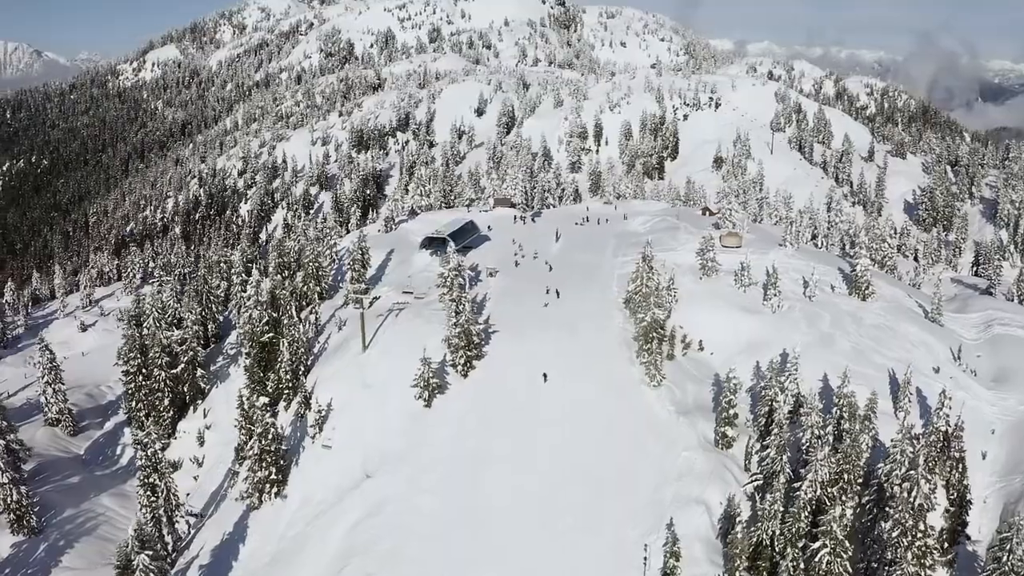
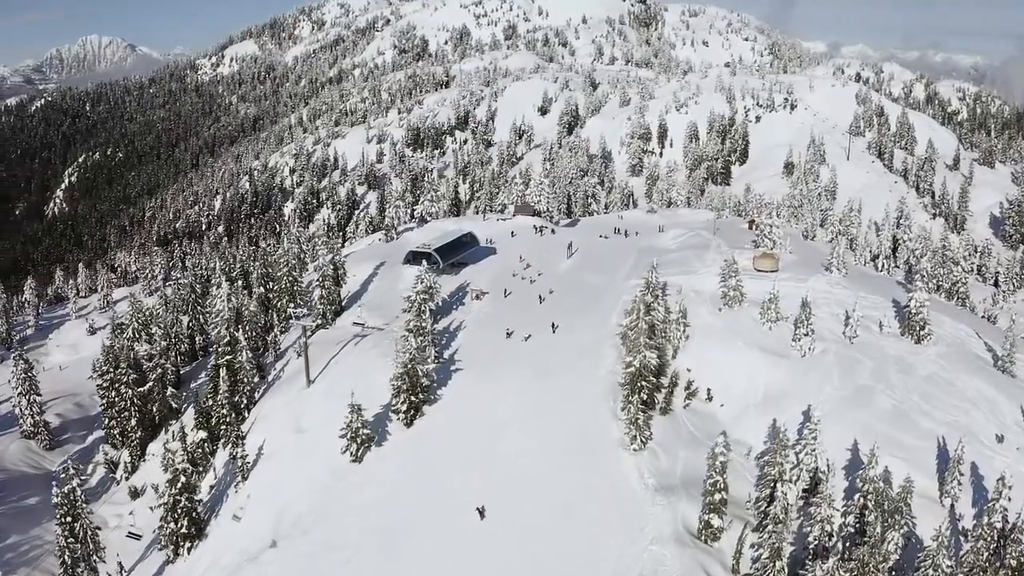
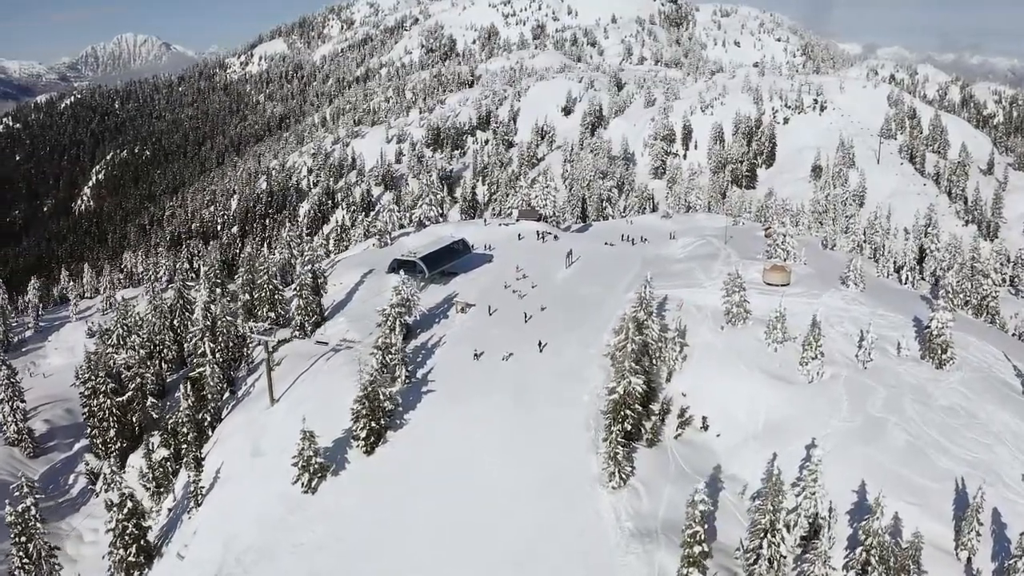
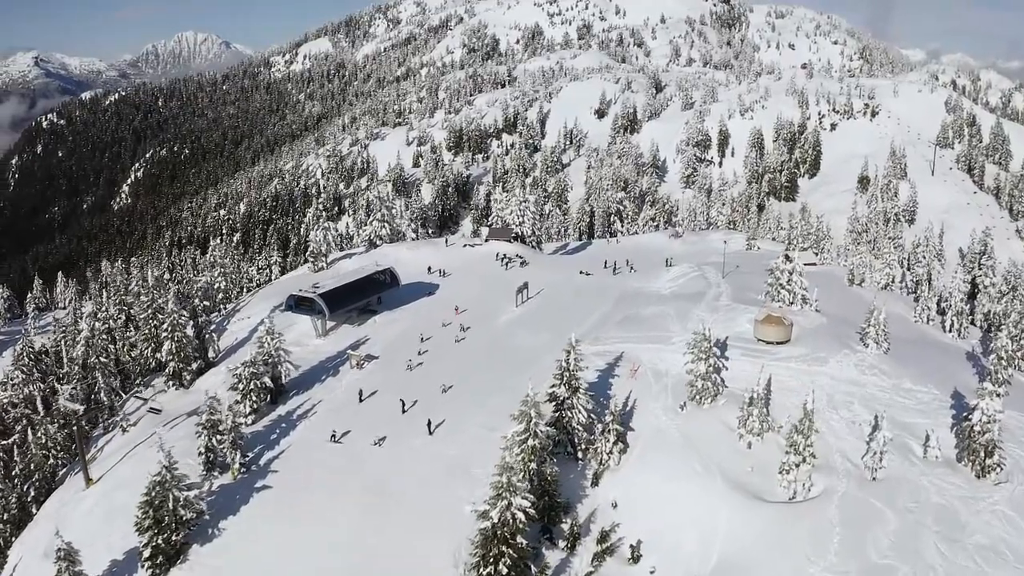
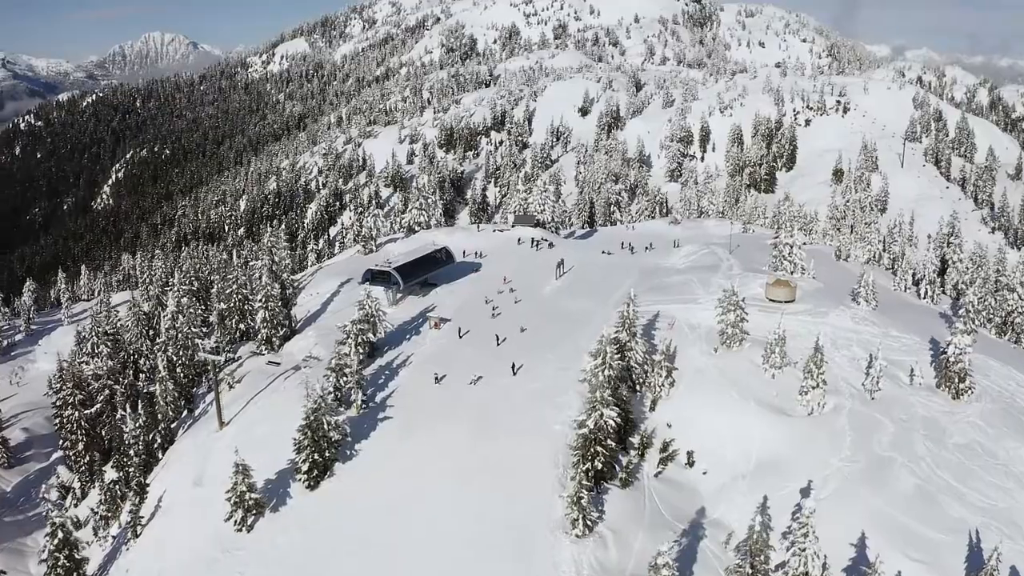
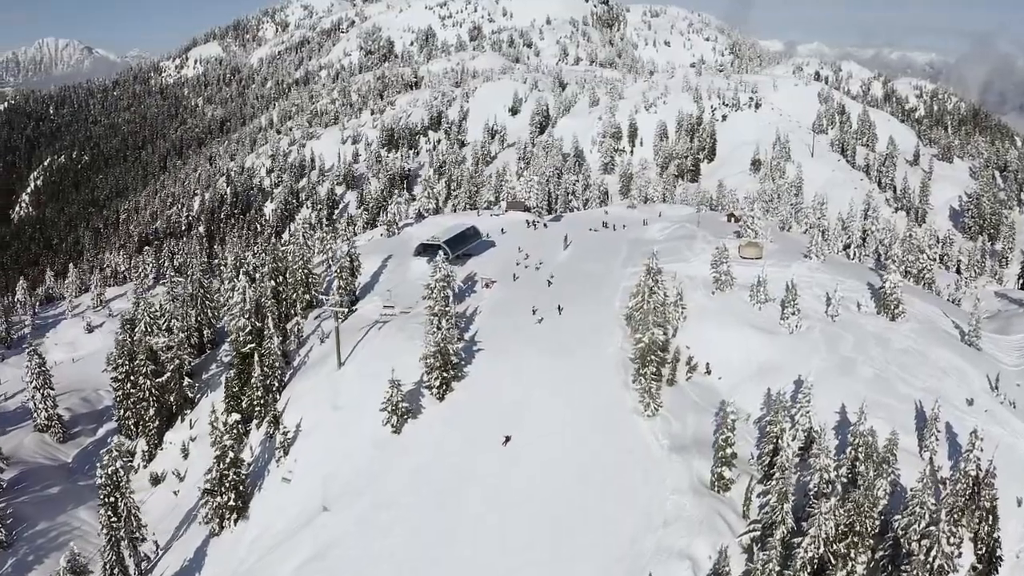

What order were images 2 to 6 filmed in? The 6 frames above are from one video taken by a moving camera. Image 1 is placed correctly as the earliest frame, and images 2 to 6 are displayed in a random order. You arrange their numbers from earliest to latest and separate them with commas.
6, 2, 3, 5, 4
